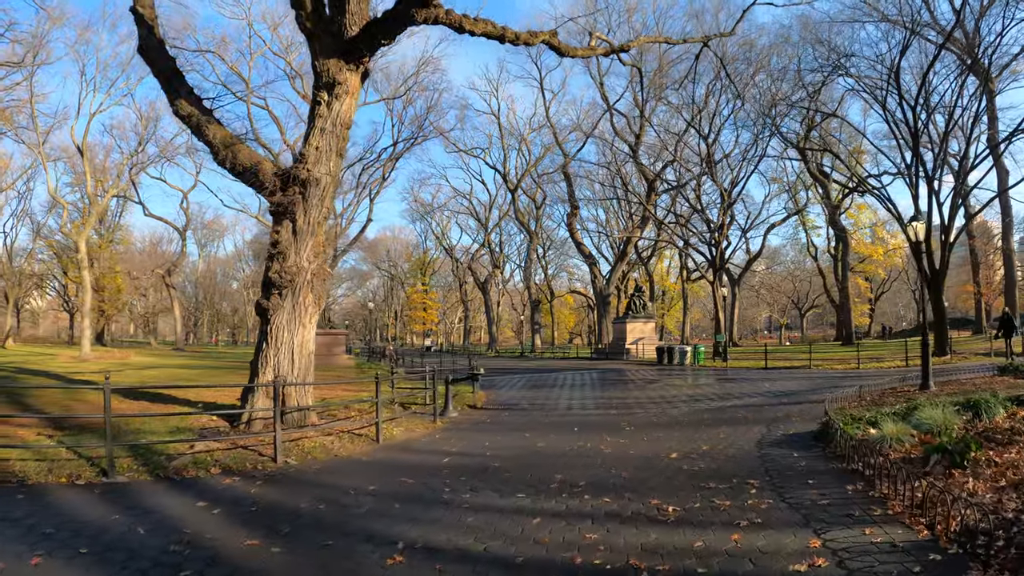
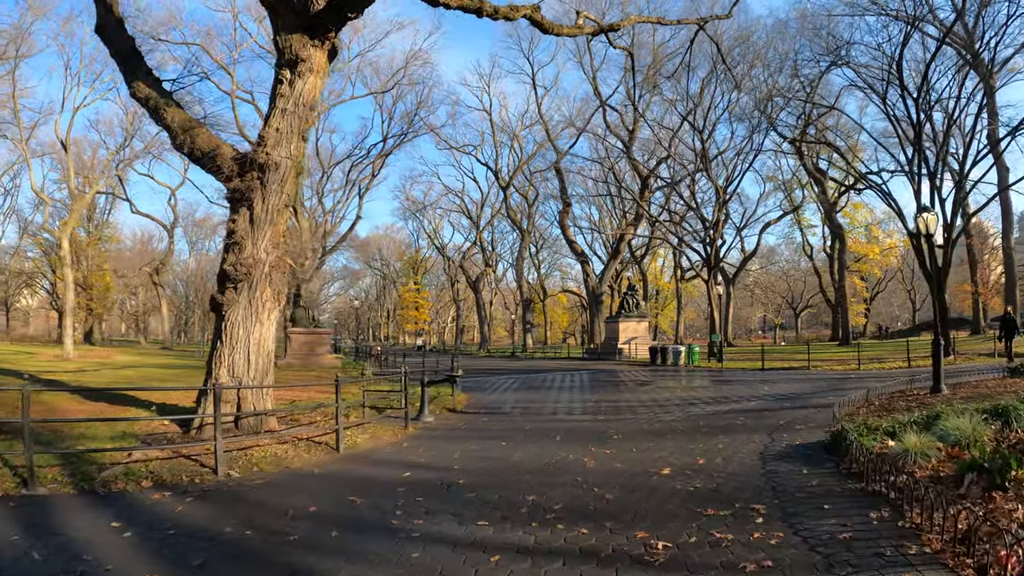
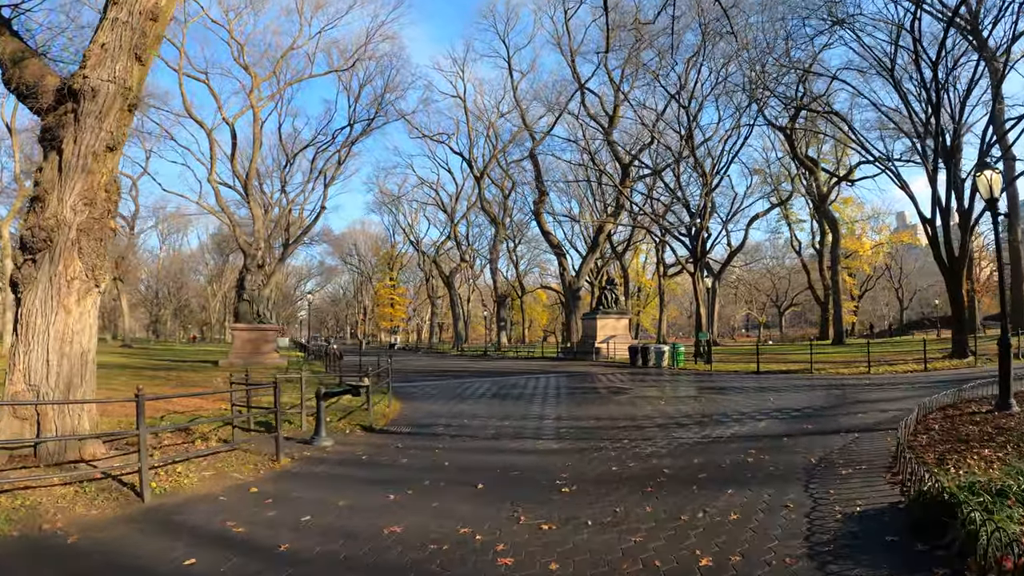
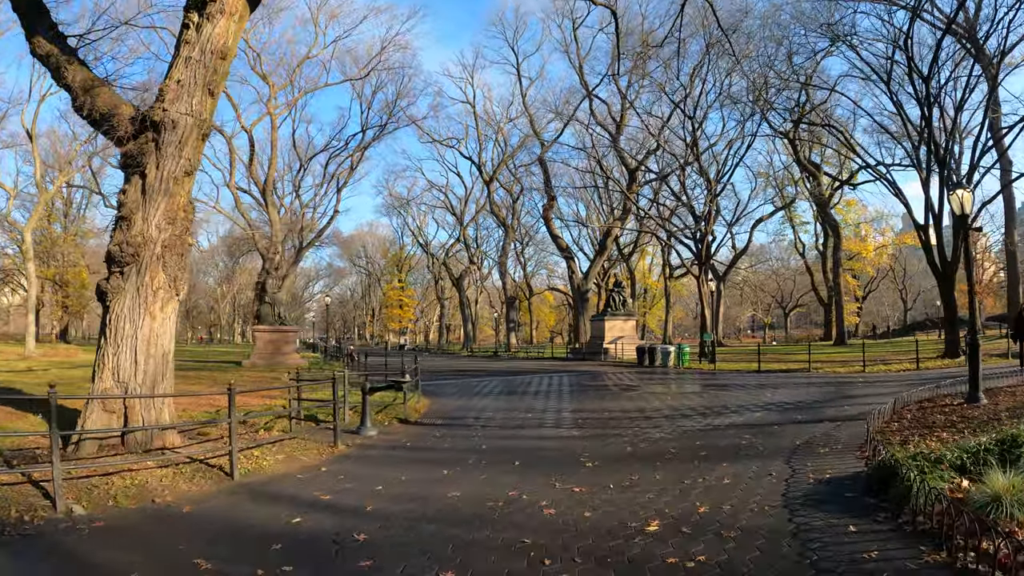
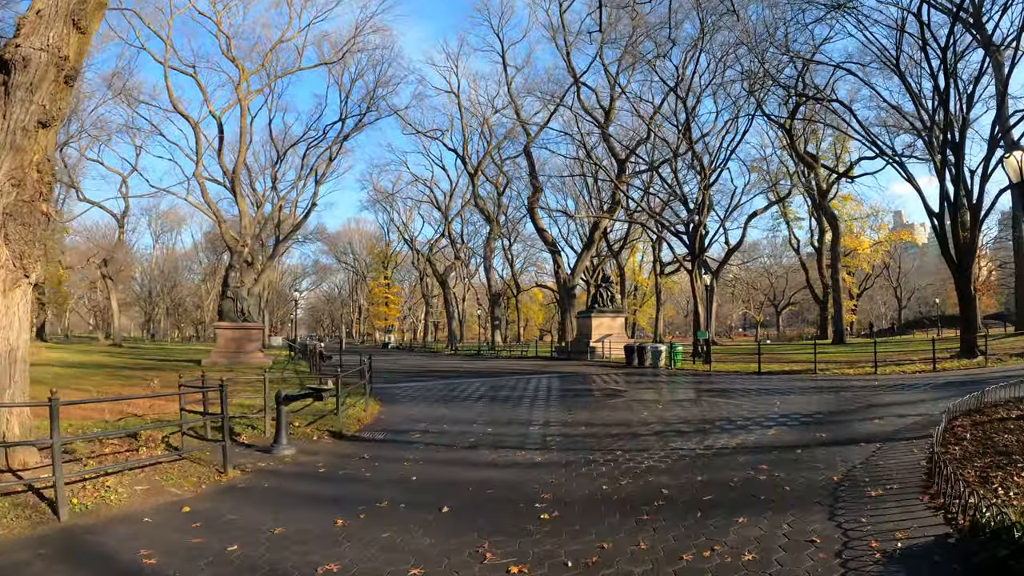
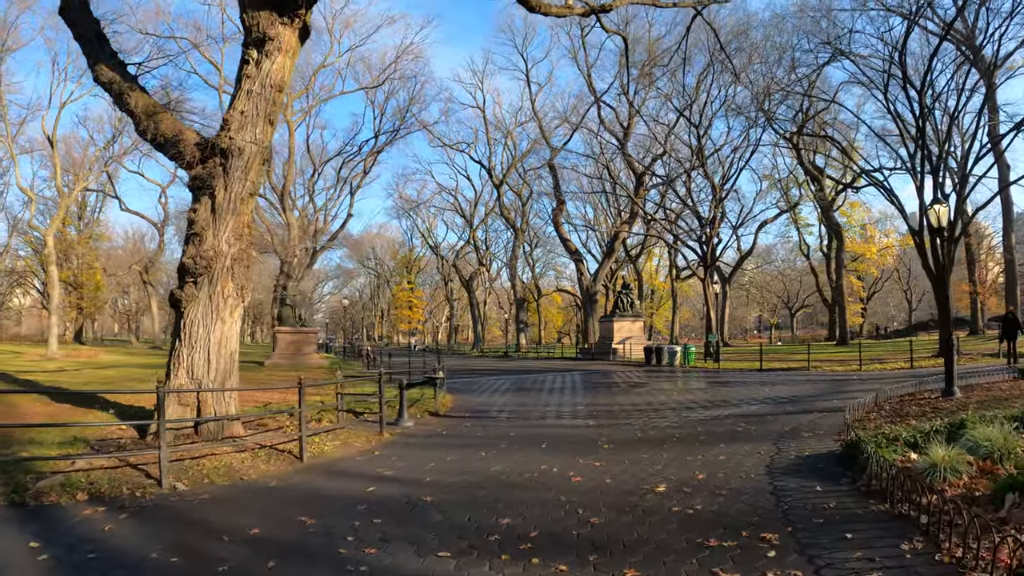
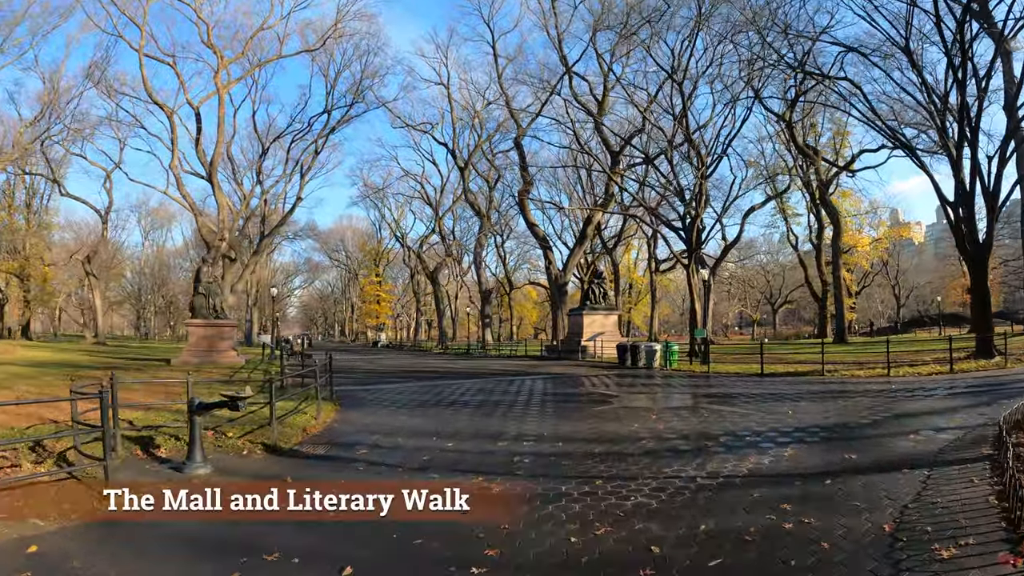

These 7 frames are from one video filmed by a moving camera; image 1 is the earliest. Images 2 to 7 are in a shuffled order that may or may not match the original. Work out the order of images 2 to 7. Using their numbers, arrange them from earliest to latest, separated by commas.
2, 6, 4, 3, 5, 7
